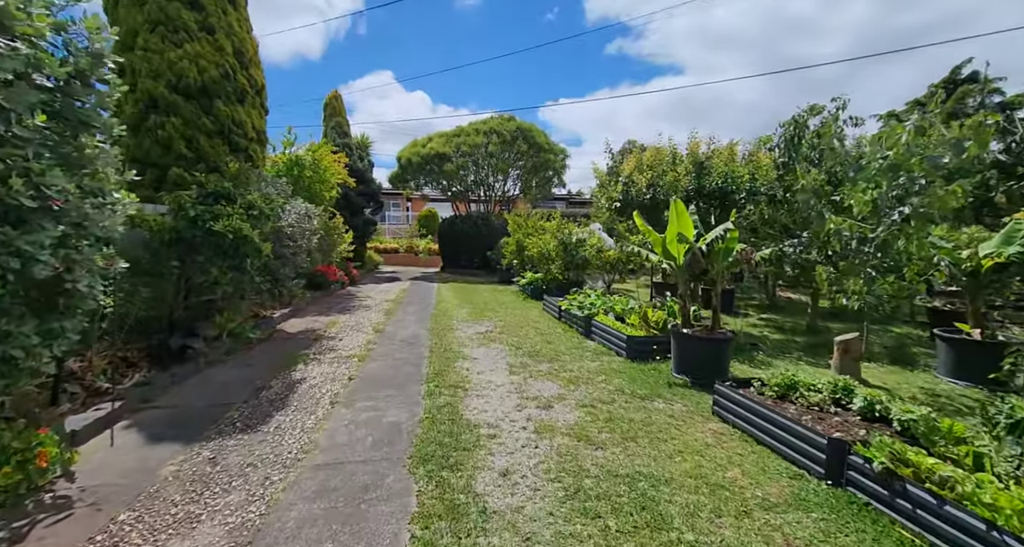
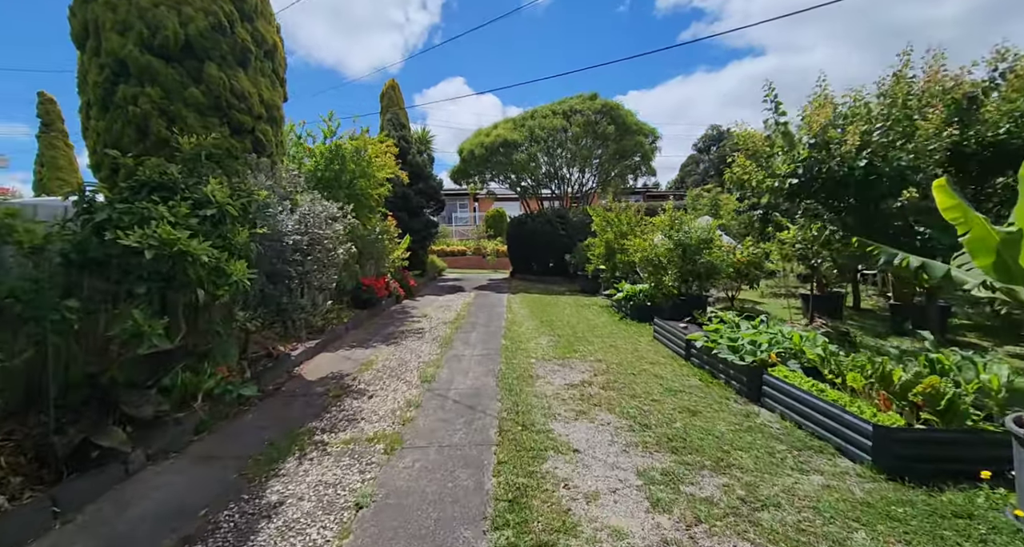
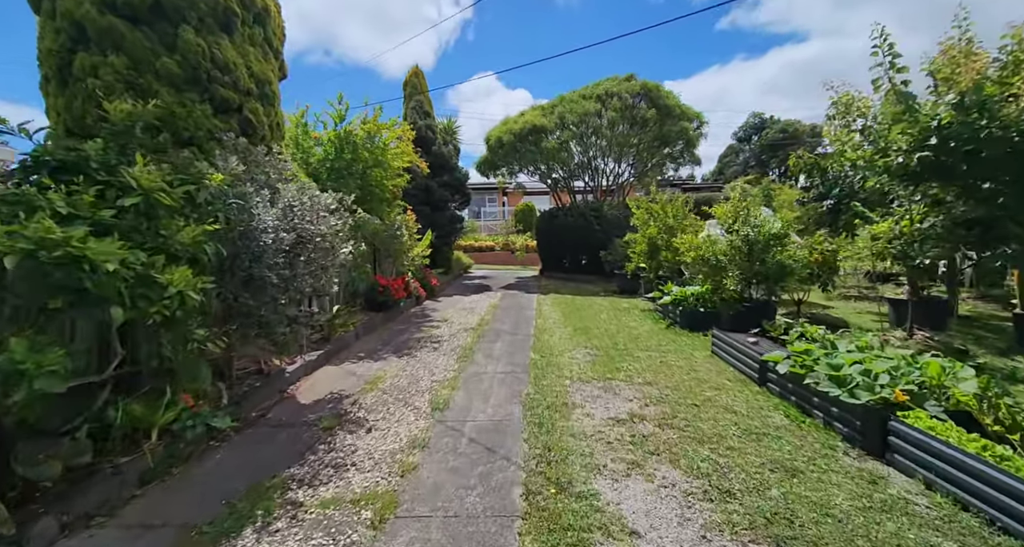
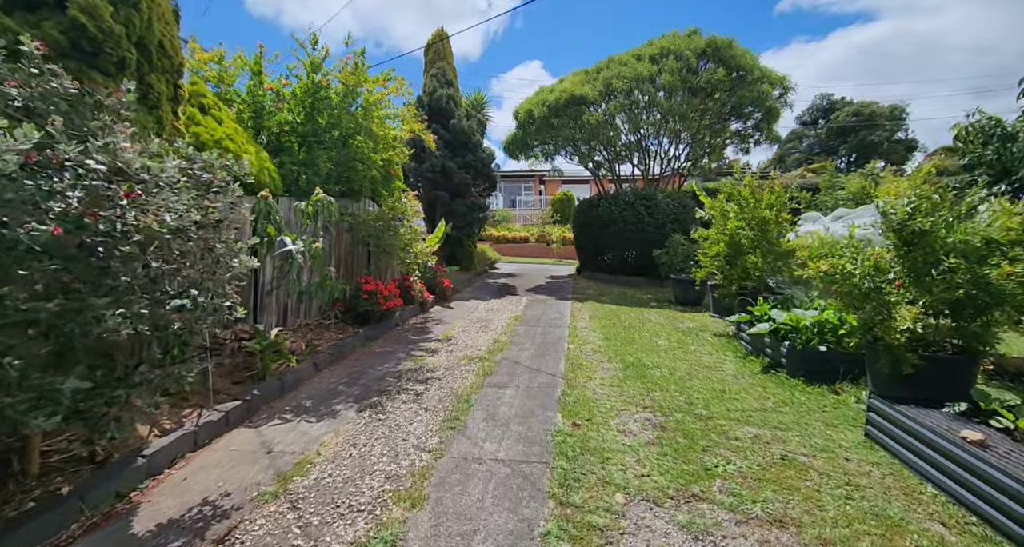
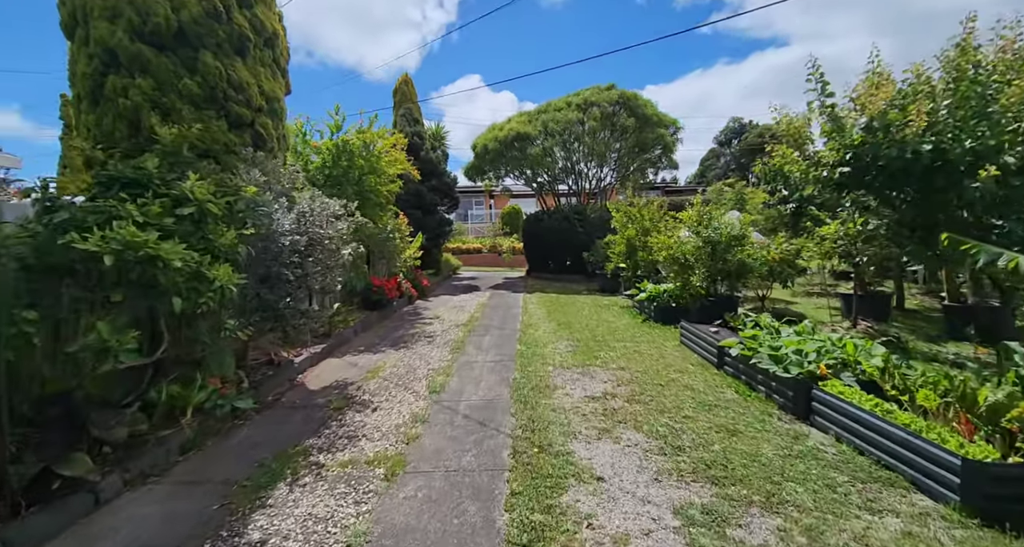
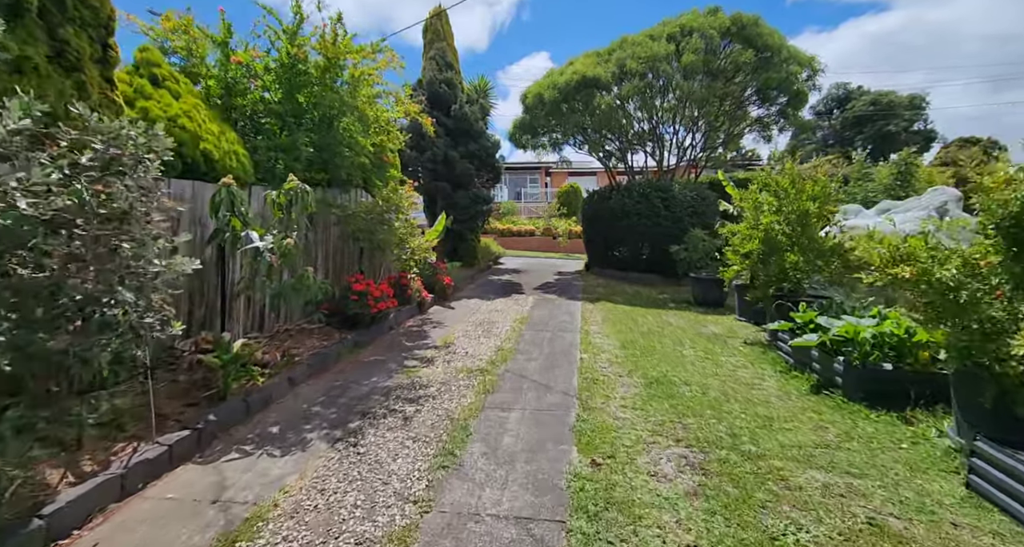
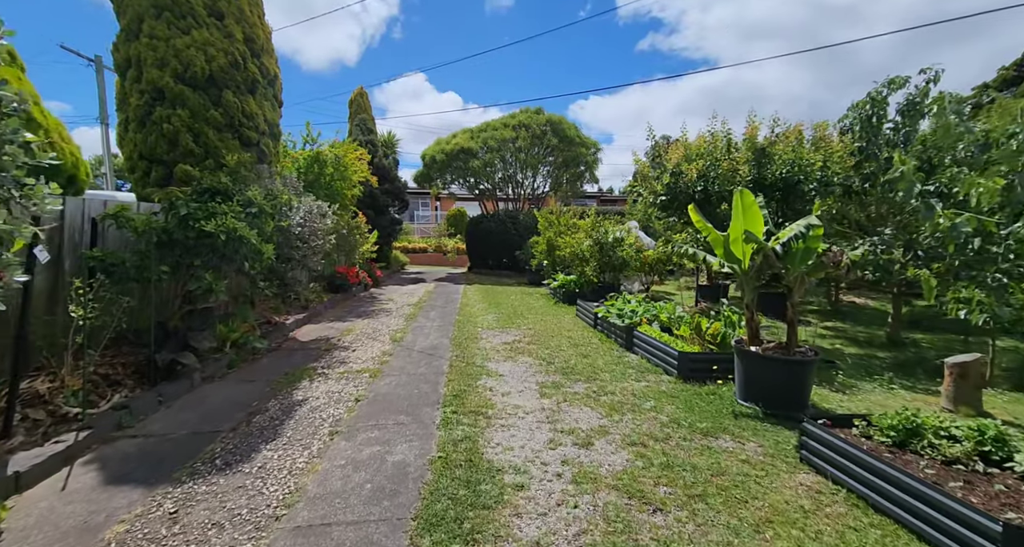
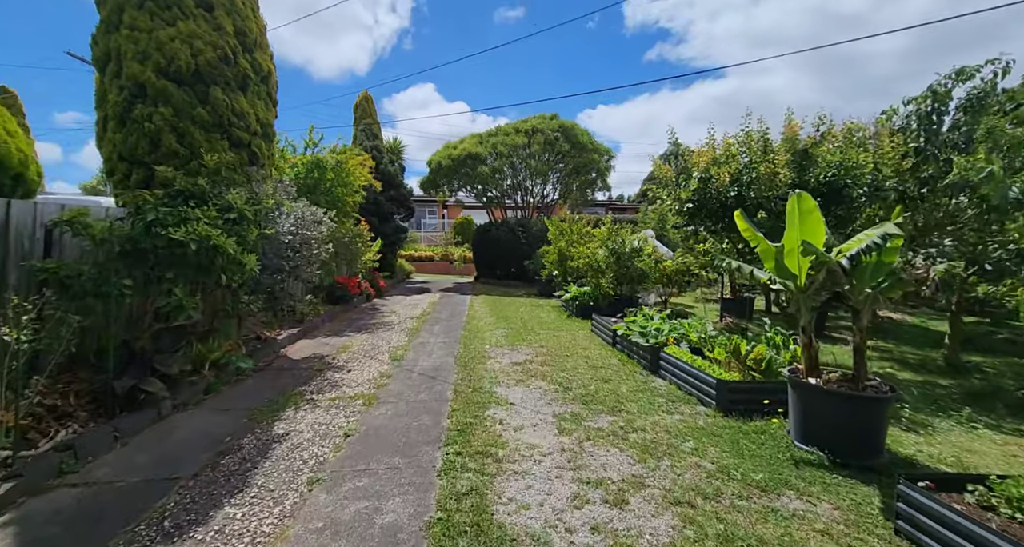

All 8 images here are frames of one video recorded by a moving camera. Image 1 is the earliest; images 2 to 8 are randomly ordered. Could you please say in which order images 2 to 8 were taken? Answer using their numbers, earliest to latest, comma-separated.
7, 8, 2, 5, 3, 4, 6
